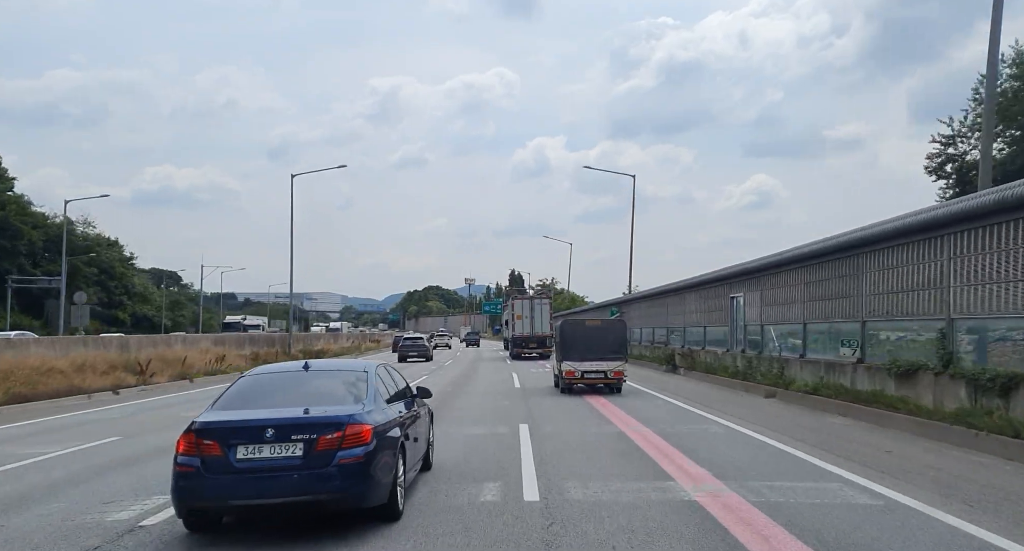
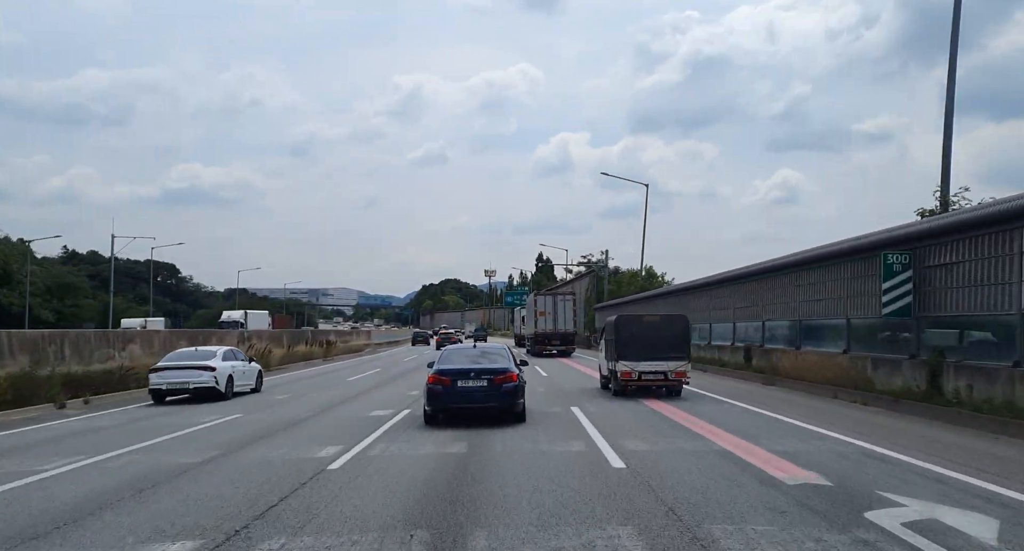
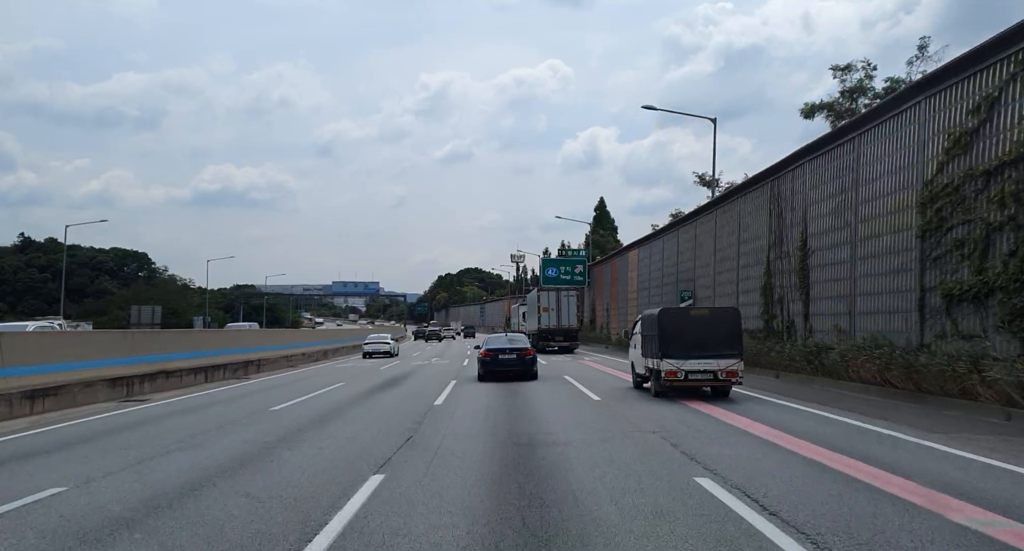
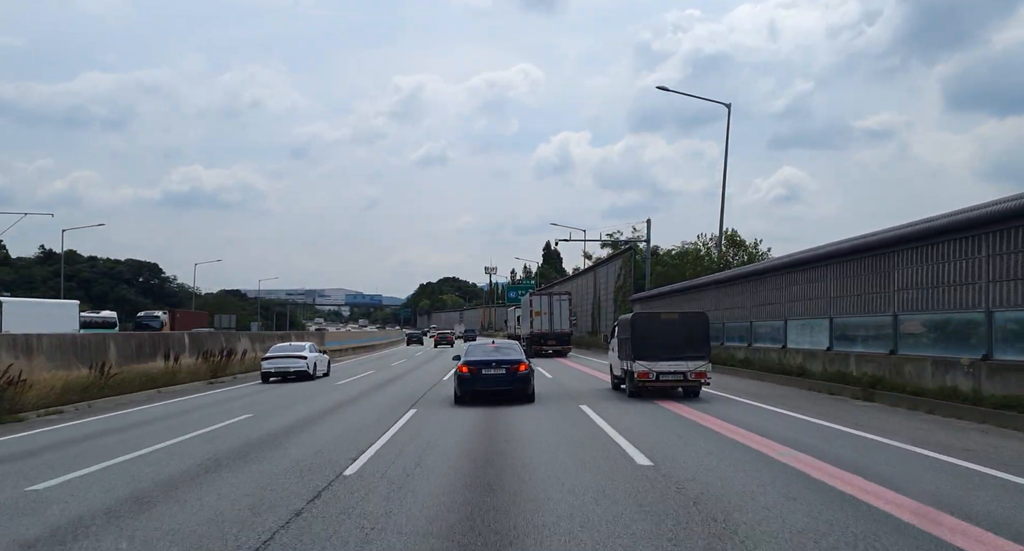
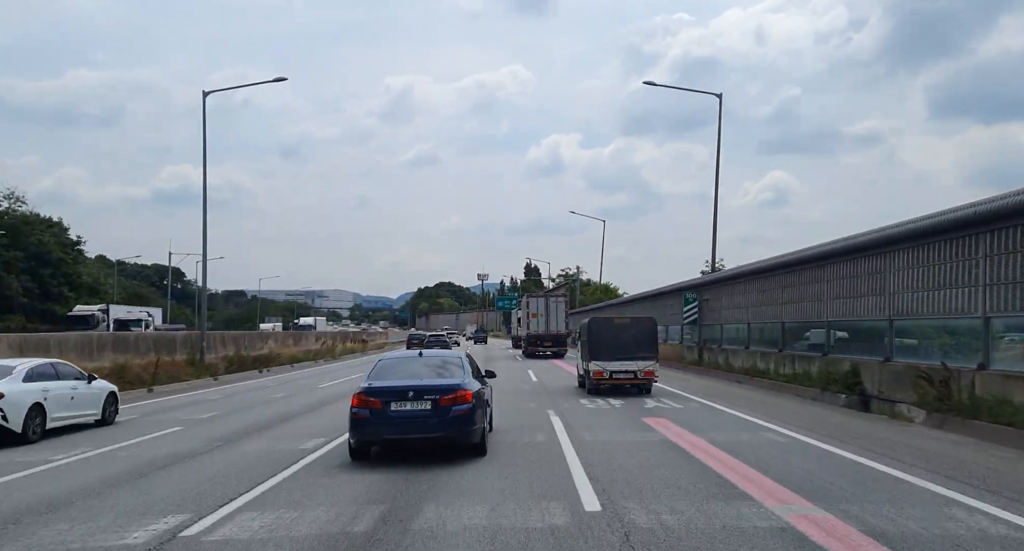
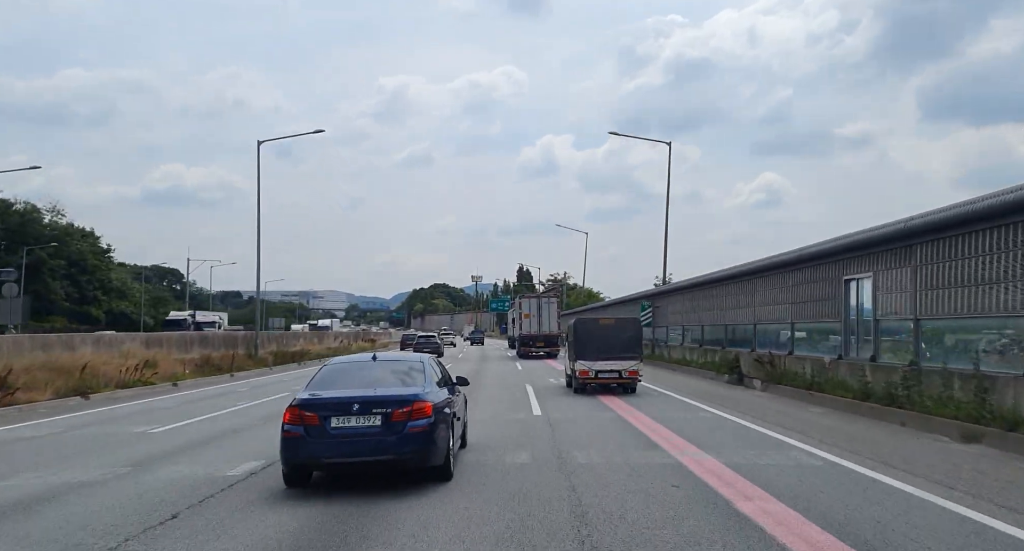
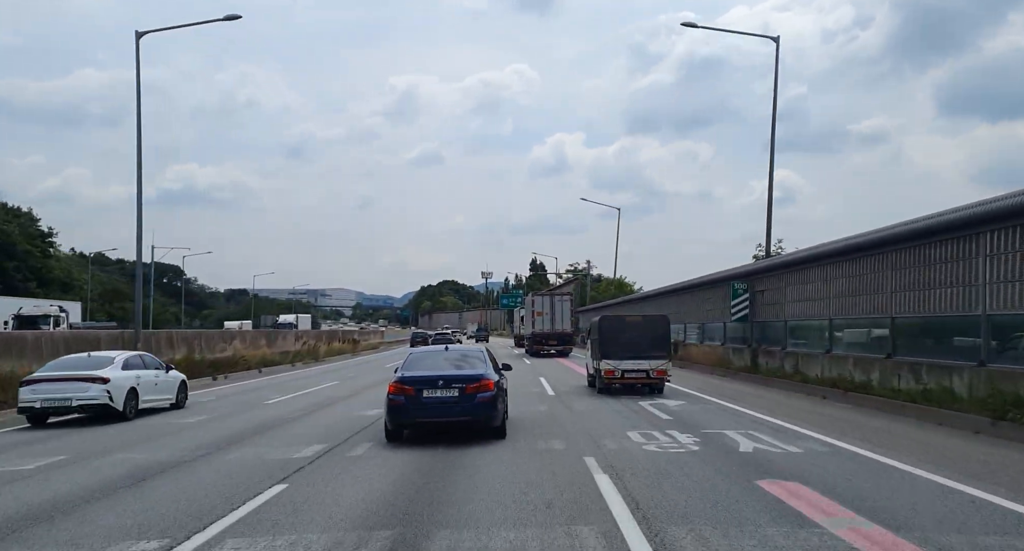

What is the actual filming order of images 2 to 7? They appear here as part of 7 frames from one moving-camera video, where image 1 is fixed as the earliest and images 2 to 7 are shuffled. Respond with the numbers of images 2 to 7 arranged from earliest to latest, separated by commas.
6, 5, 7, 2, 4, 3
